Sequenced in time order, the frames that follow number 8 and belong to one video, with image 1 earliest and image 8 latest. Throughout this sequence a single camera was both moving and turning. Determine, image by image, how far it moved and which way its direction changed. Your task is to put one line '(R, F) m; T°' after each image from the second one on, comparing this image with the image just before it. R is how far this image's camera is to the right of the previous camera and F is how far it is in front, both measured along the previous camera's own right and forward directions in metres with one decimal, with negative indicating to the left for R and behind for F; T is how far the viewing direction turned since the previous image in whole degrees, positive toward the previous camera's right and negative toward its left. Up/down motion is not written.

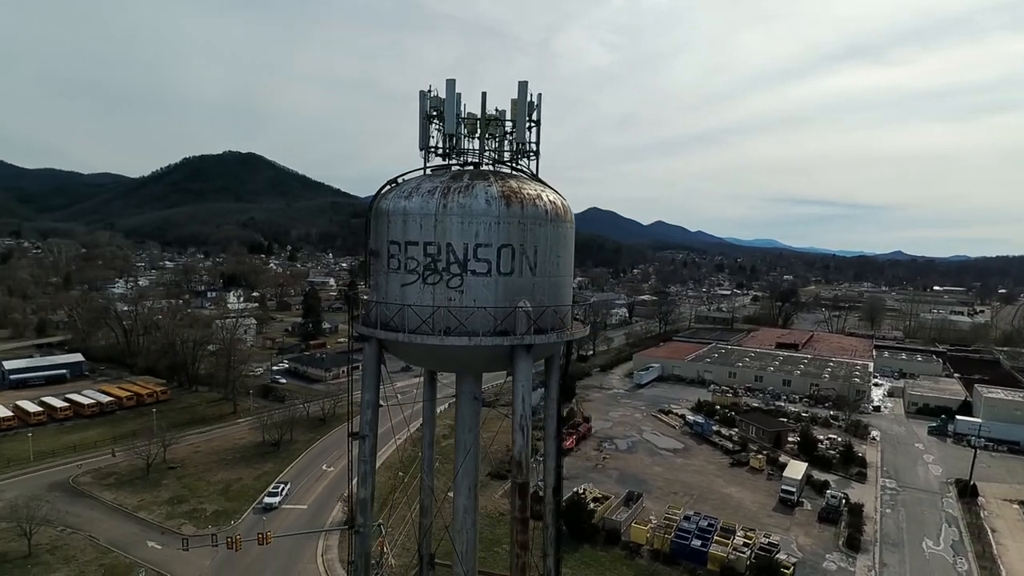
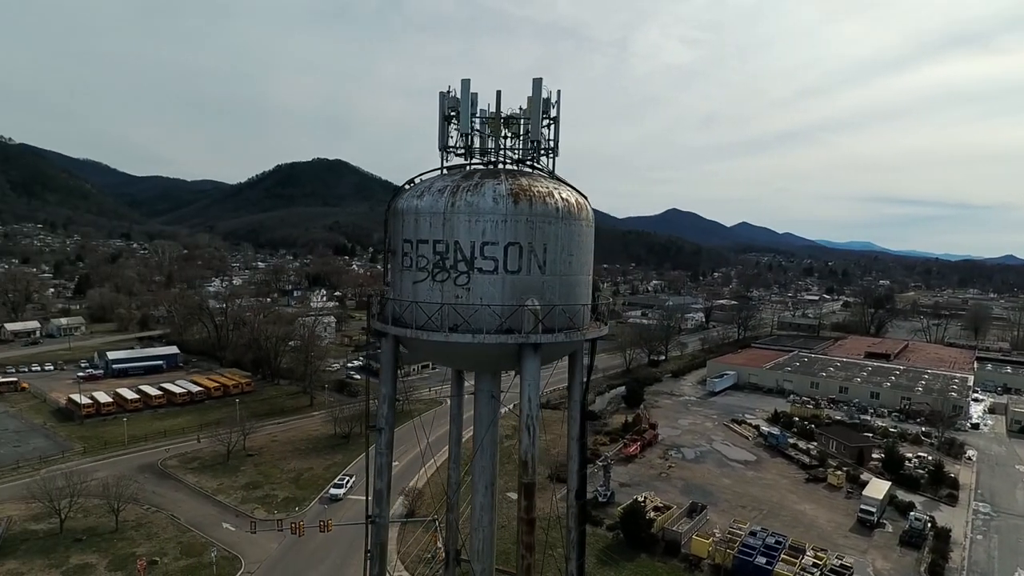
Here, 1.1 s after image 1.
(+0.9, +0.1) m; -8°
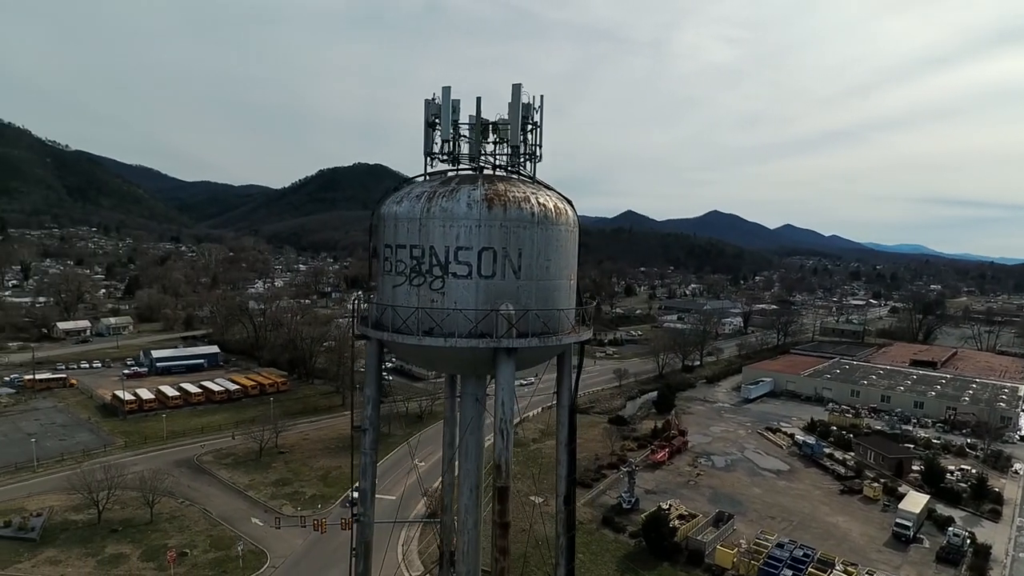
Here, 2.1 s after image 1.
(+0.9, 0.0) m; -4°
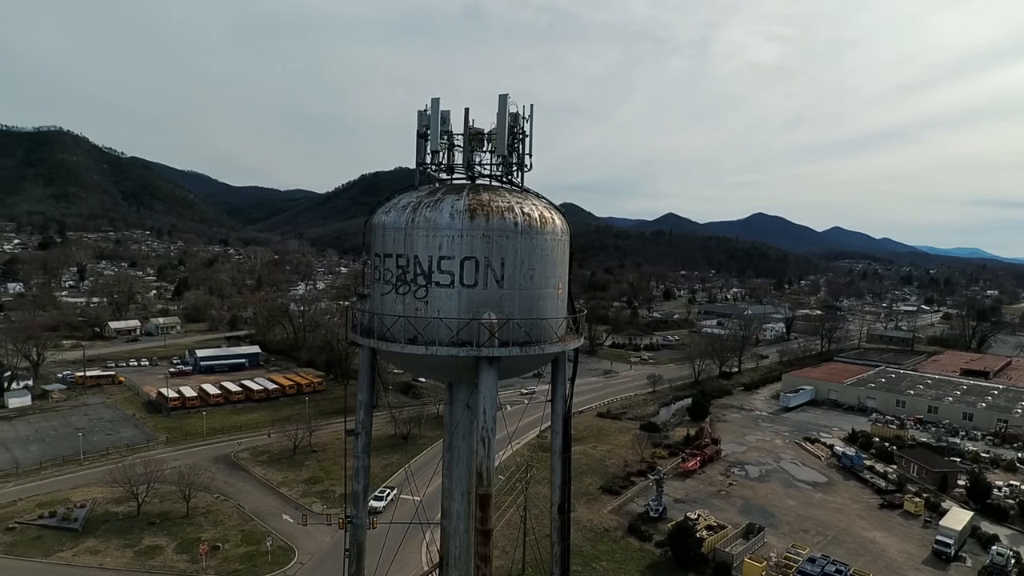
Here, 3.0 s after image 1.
(+0.8, 0.0) m; -4°
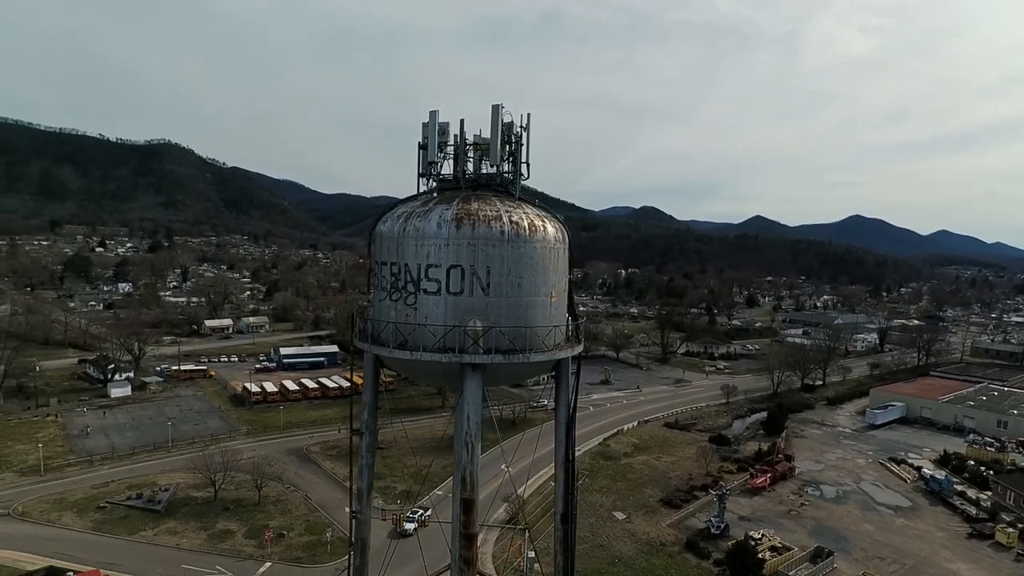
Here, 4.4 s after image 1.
(+1.3, 0.0) m; -8°
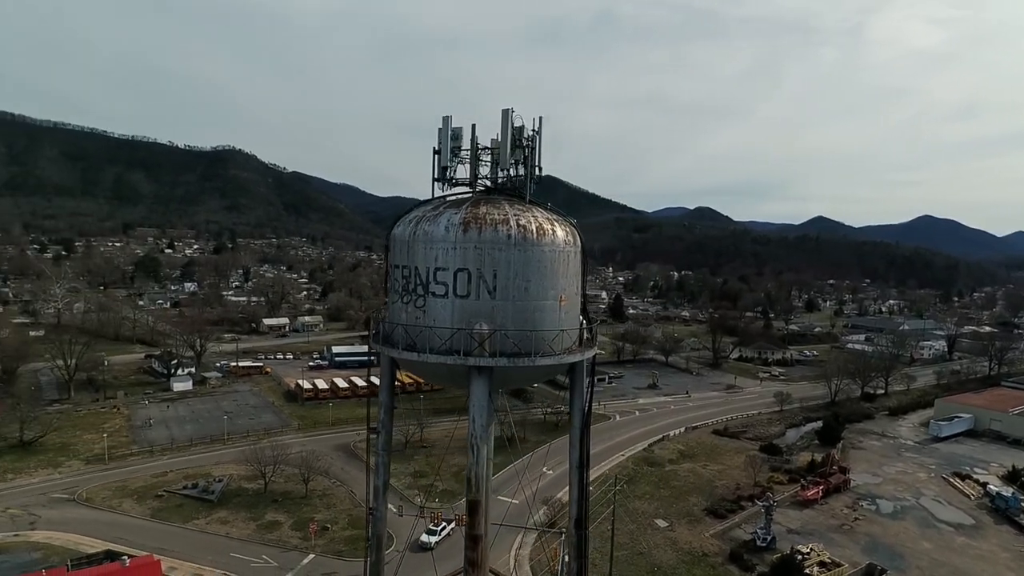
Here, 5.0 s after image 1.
(+0.6, 0.0) m; -5°
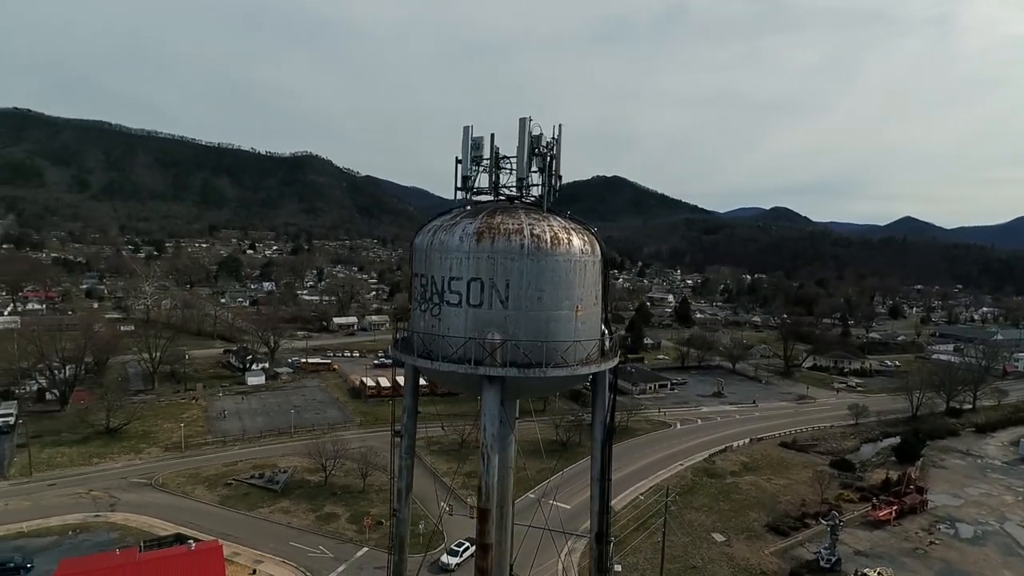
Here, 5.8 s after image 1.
(+0.8, +0.1) m; -7°
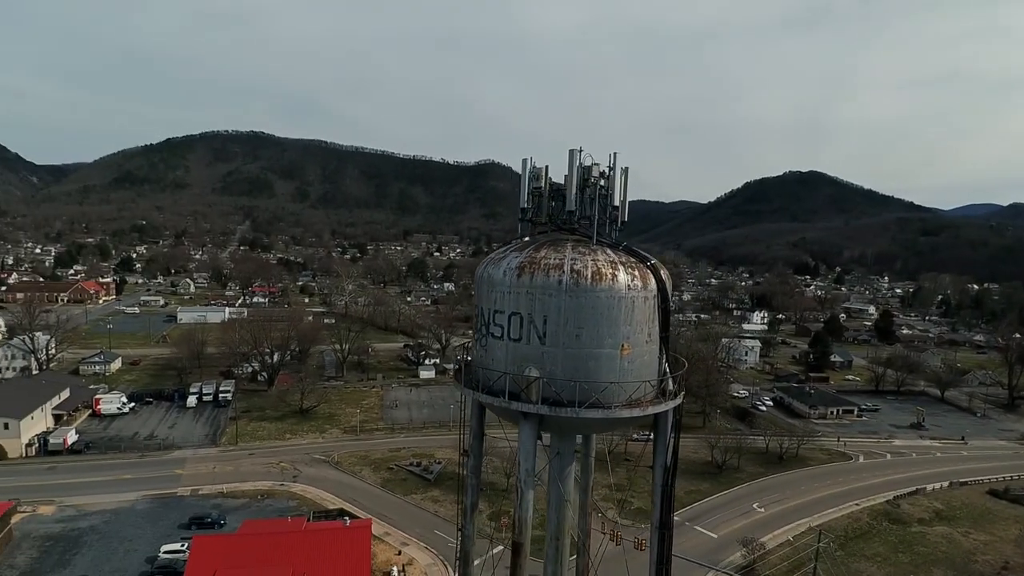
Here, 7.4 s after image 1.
(+1.9, +0.3) m; -17°
